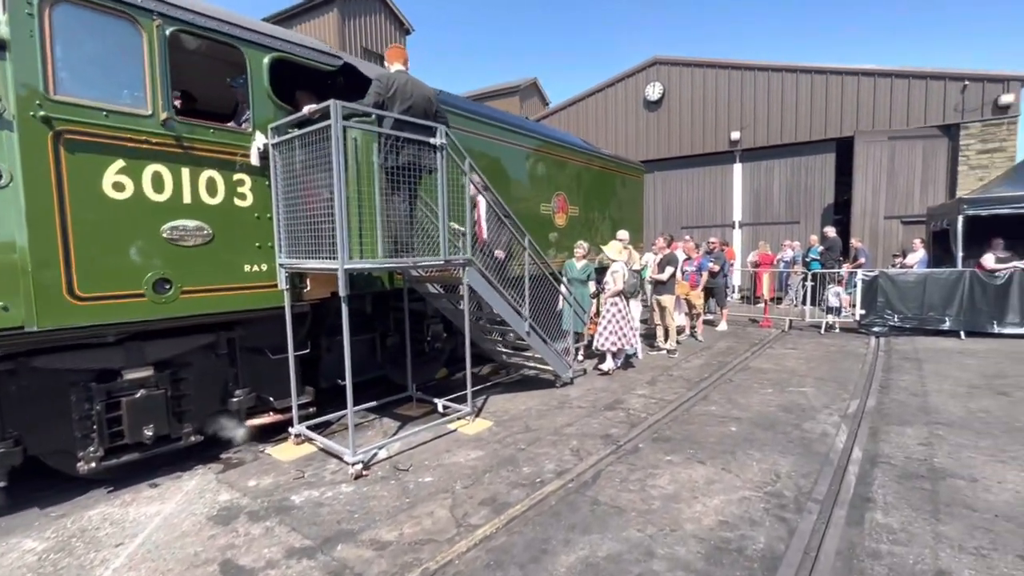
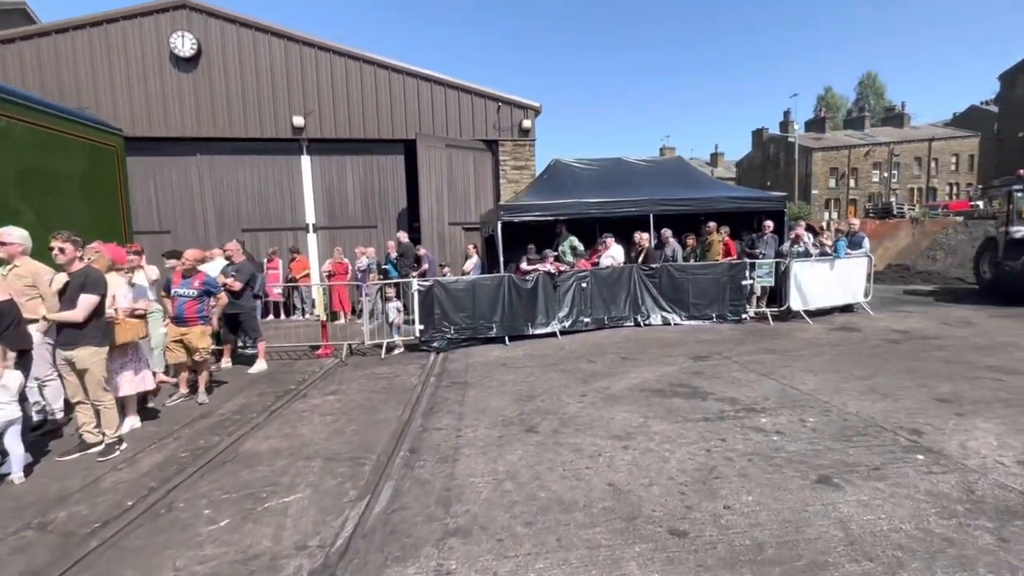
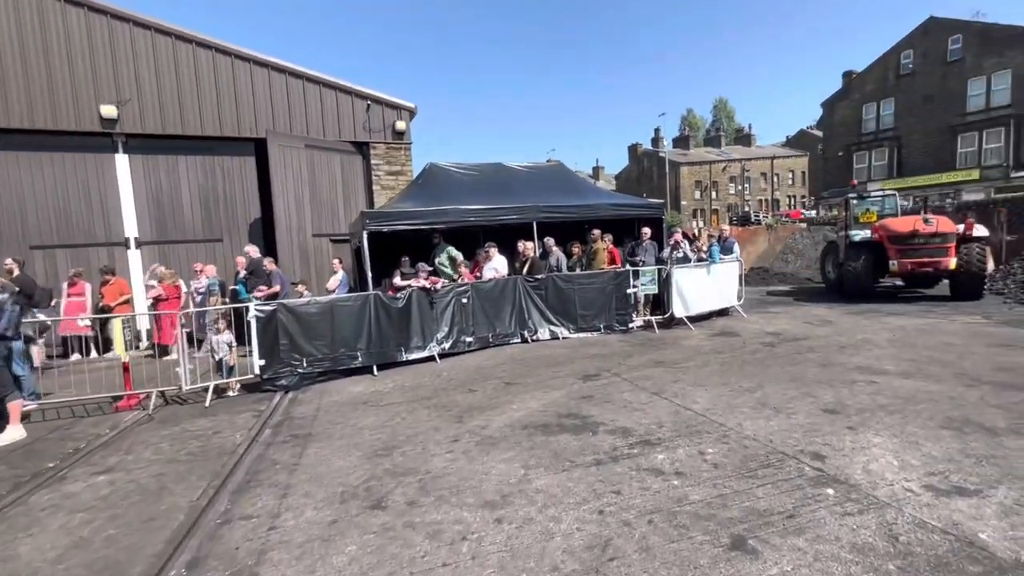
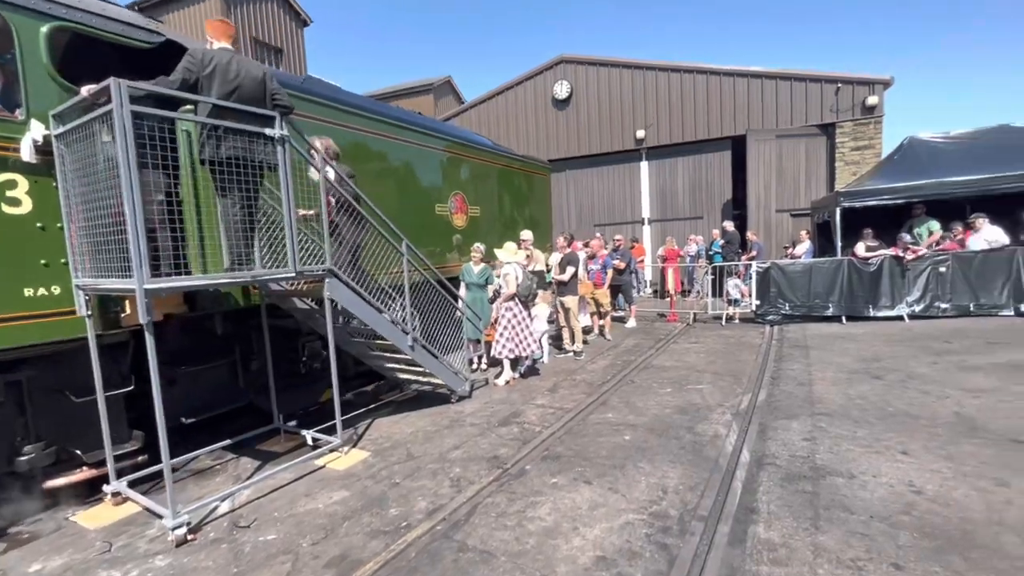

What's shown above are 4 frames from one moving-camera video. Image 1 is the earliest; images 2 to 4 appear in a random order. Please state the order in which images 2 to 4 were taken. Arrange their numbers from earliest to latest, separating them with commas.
4, 2, 3
